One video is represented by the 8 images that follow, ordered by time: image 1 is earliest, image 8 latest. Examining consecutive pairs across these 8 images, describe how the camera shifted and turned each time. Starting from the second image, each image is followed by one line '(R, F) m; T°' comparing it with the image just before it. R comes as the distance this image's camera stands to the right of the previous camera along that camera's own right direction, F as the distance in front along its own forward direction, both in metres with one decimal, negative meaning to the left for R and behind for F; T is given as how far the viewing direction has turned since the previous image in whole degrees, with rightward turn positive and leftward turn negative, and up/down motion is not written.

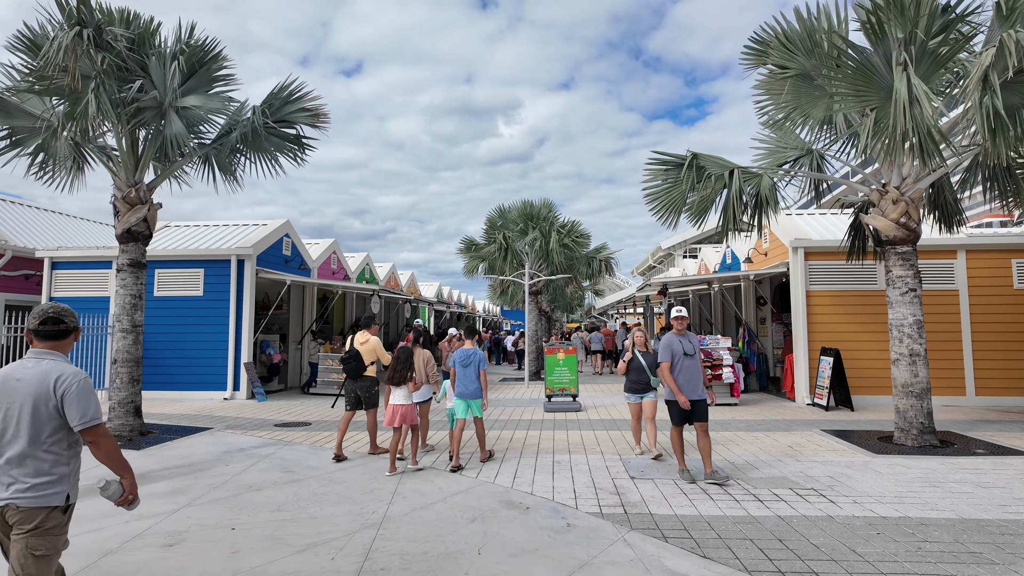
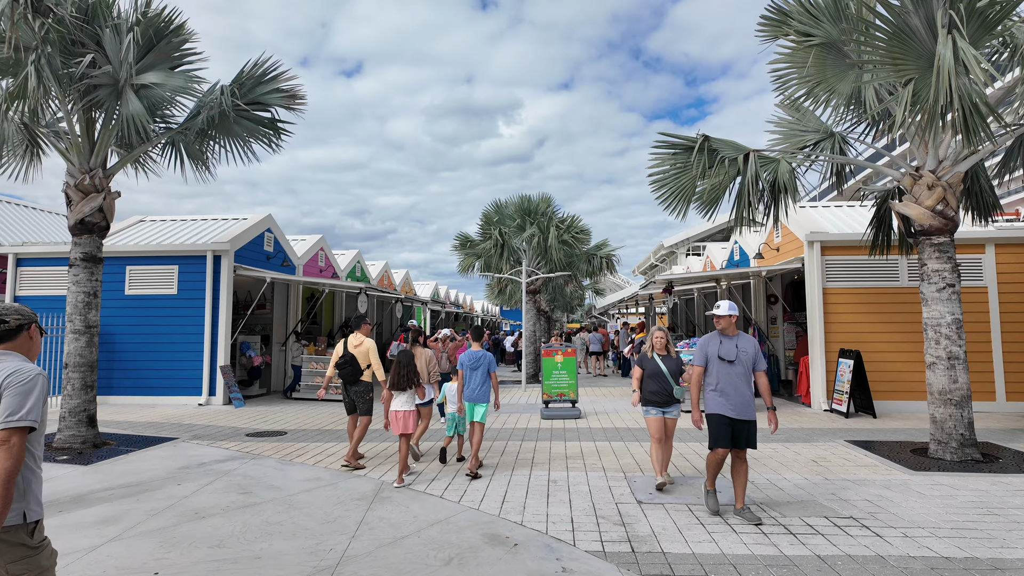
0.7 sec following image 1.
(+0.1, +0.8) m; 0°
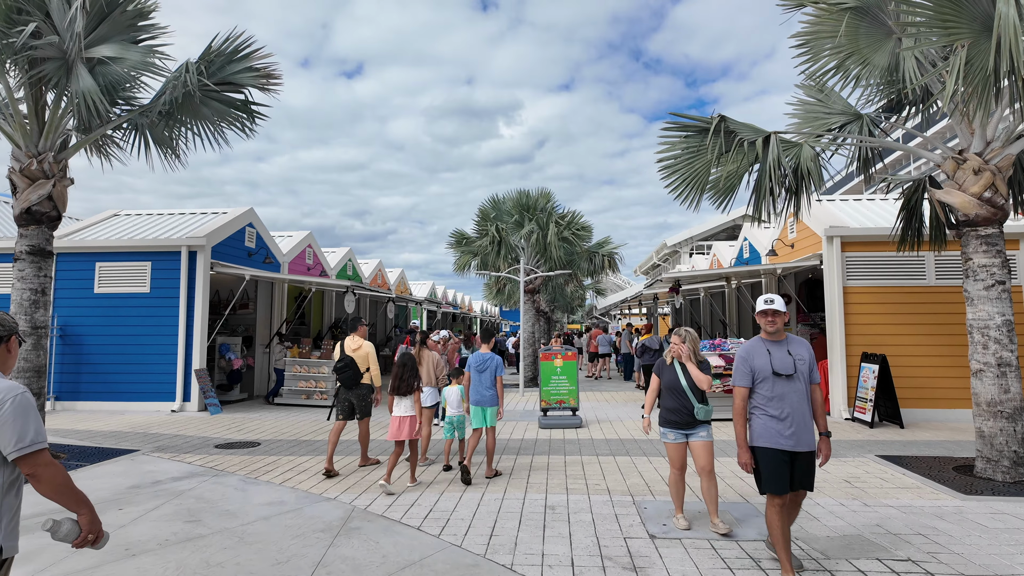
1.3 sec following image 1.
(+0.1, +0.8) m; 0°
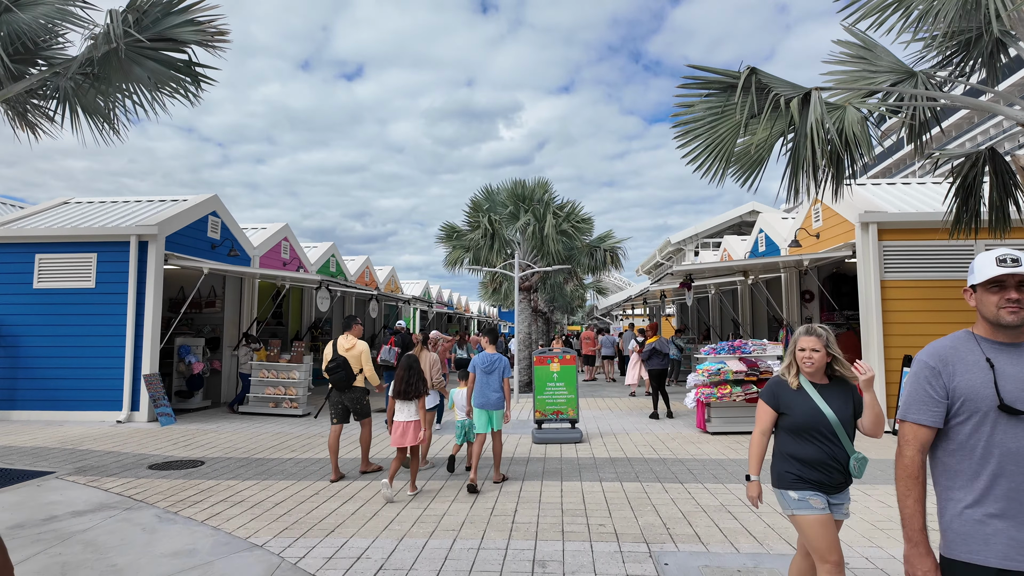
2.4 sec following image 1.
(+0.1, +1.3) m; 0°
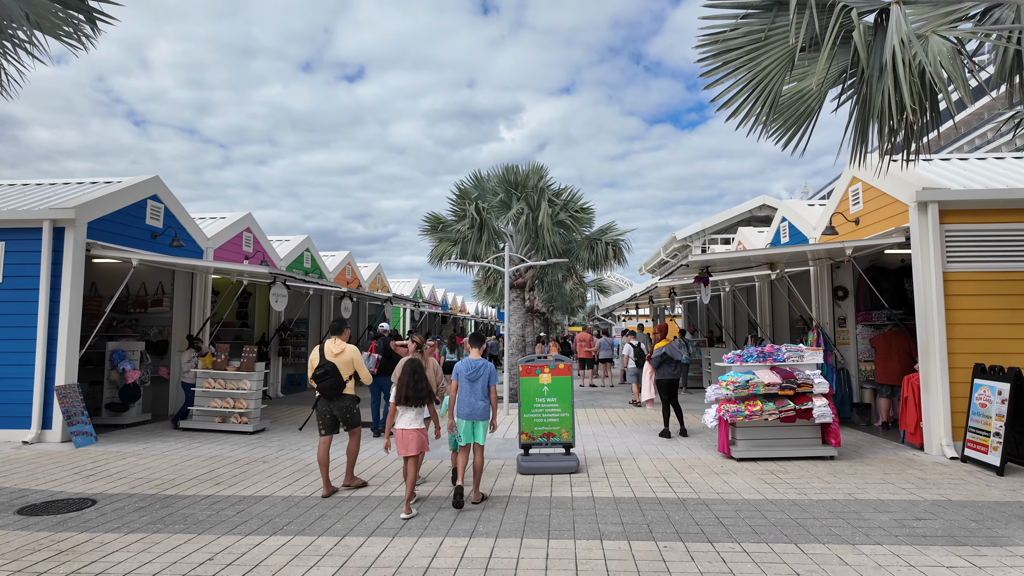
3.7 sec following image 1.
(+0.2, +1.6) m; 0°
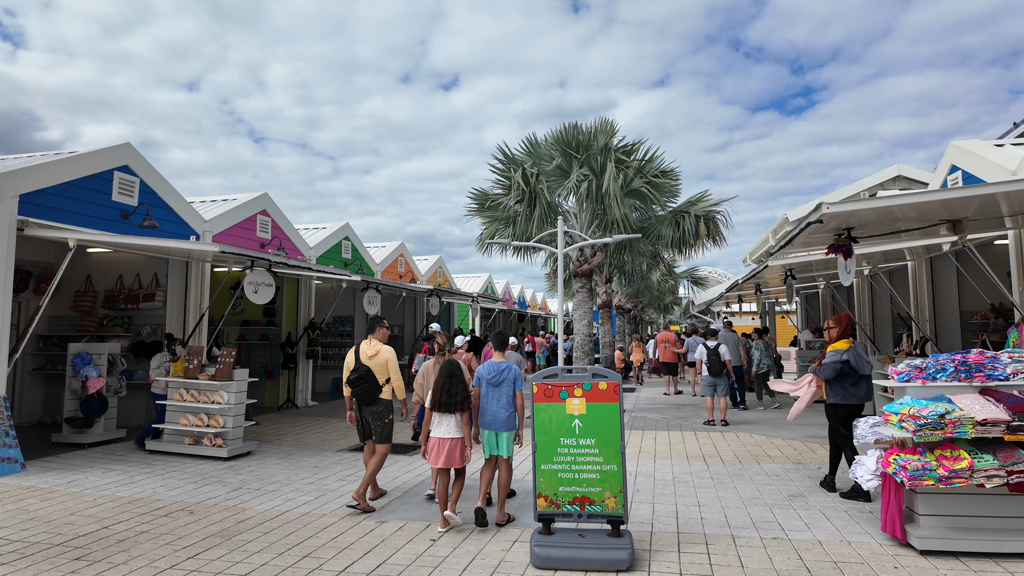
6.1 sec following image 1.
(+0.6, +2.7) m; -9°
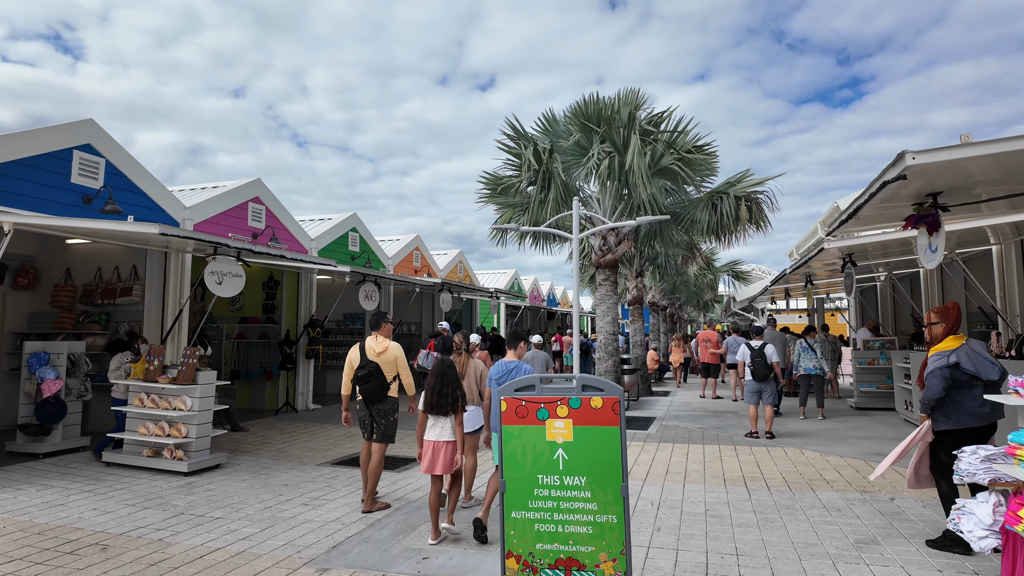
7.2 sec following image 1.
(+0.4, +1.2) m; -4°
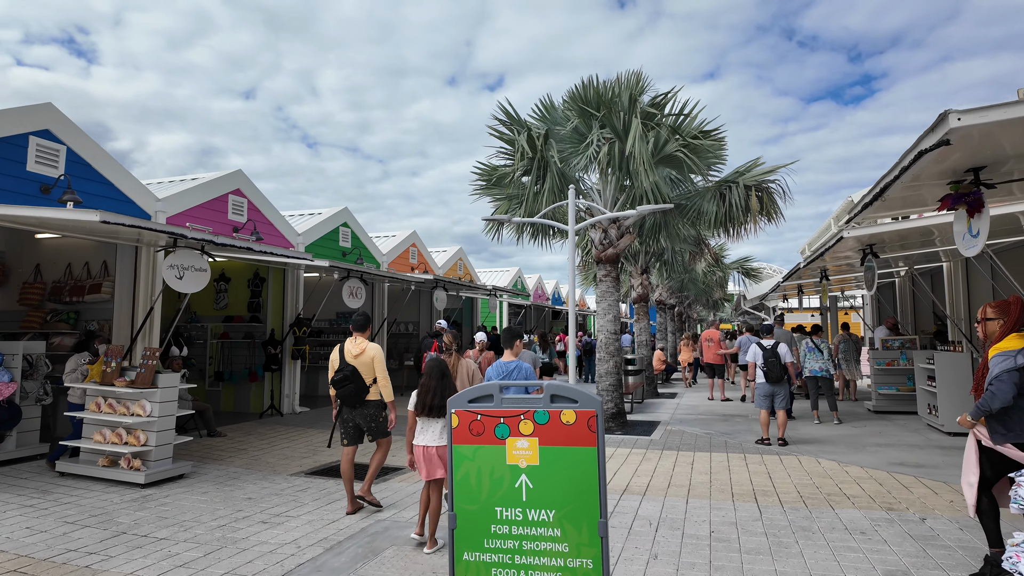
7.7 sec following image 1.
(+0.2, +0.6) m; -1°
